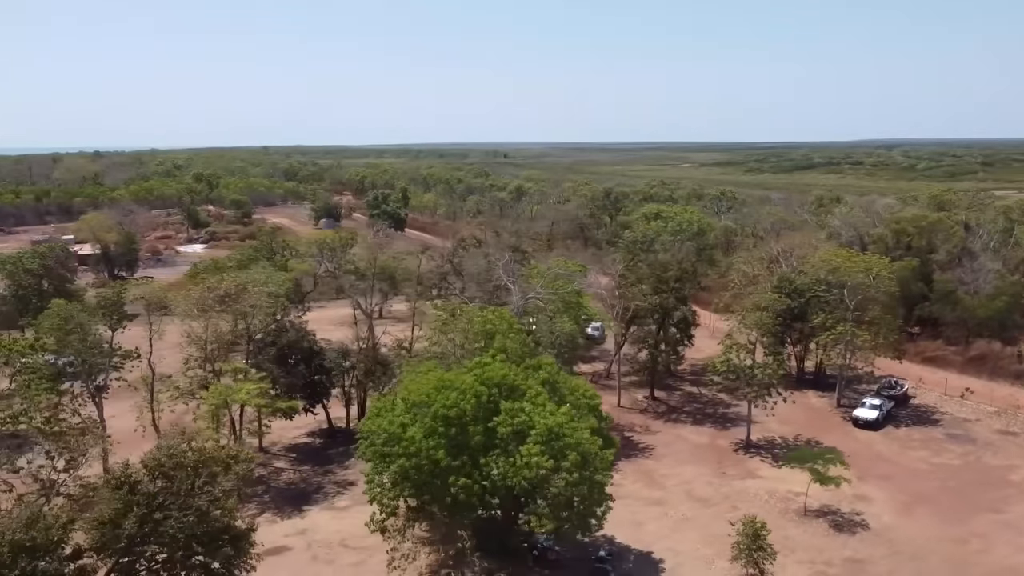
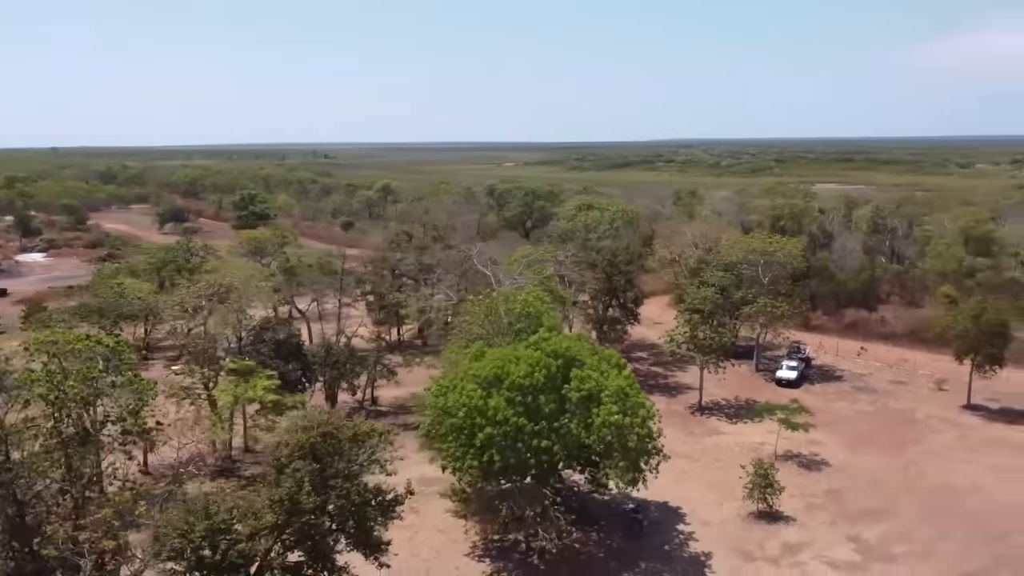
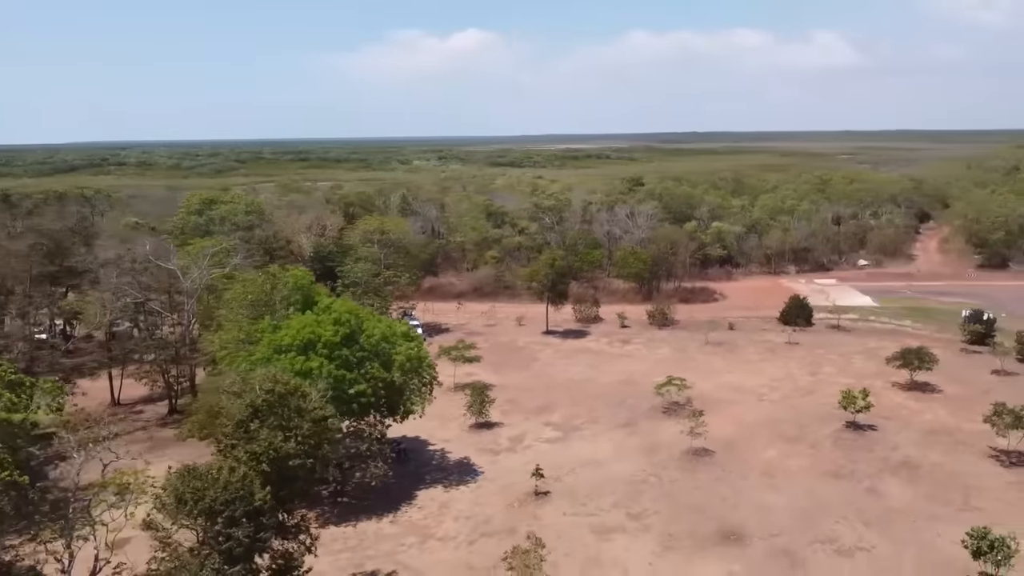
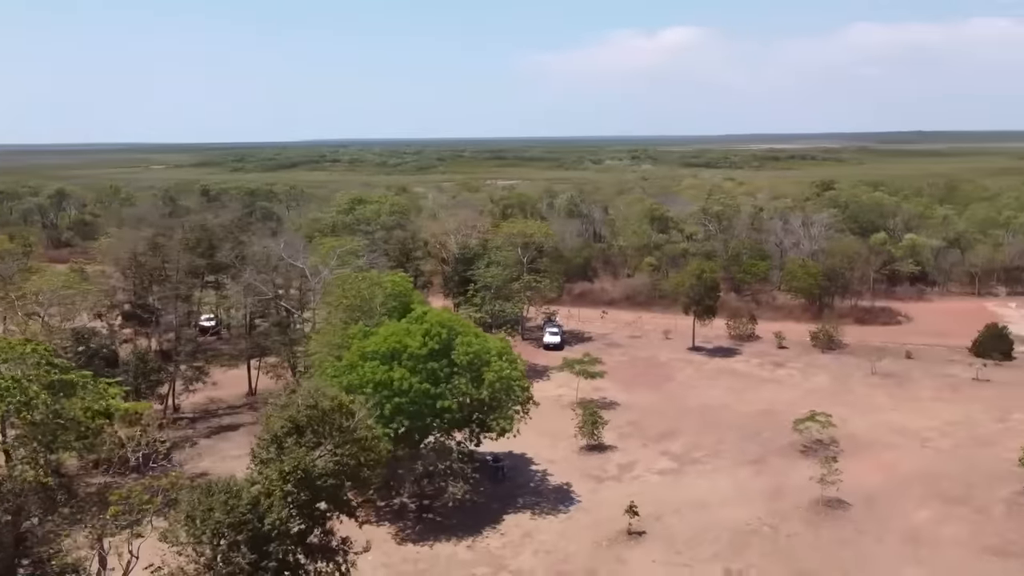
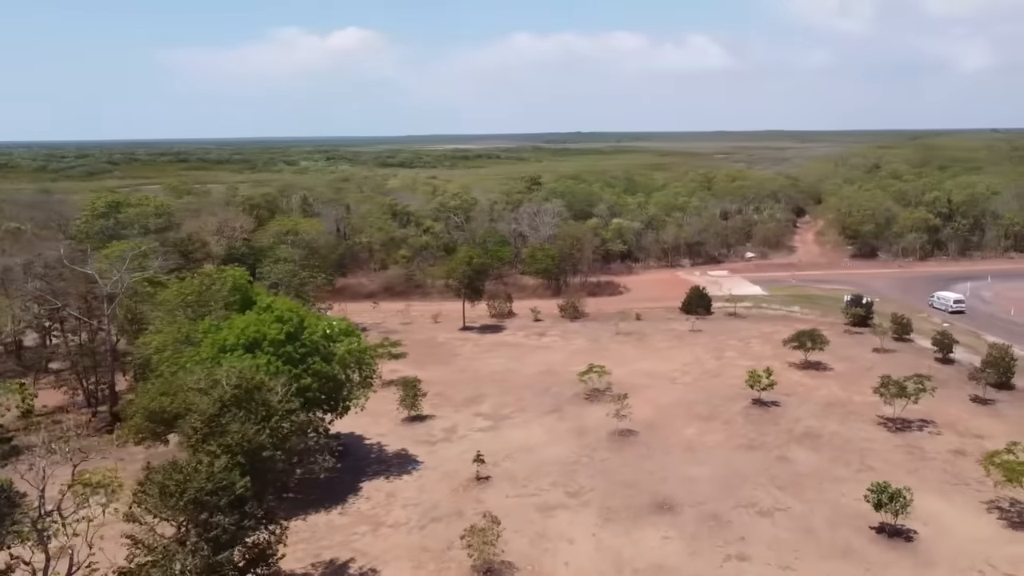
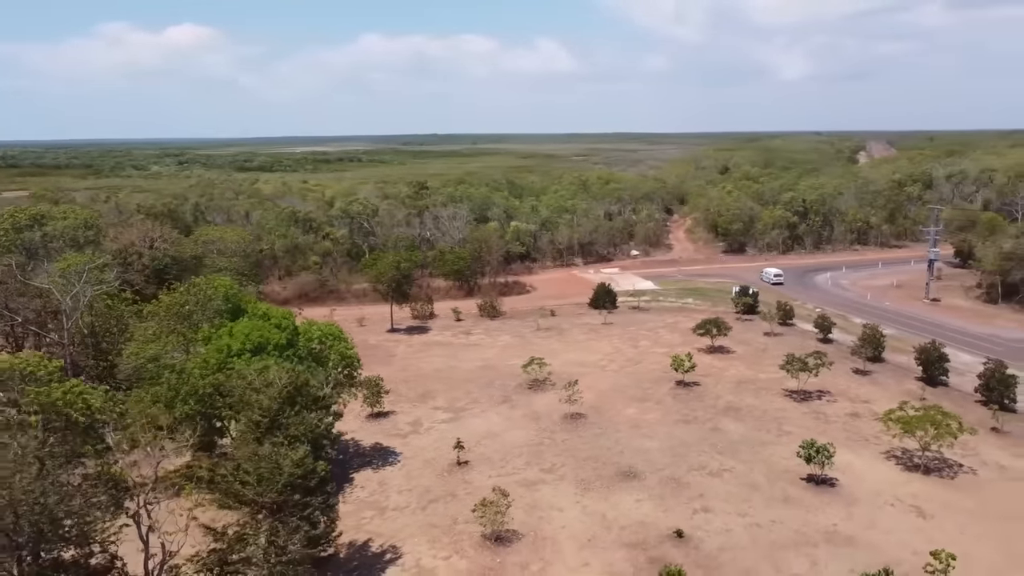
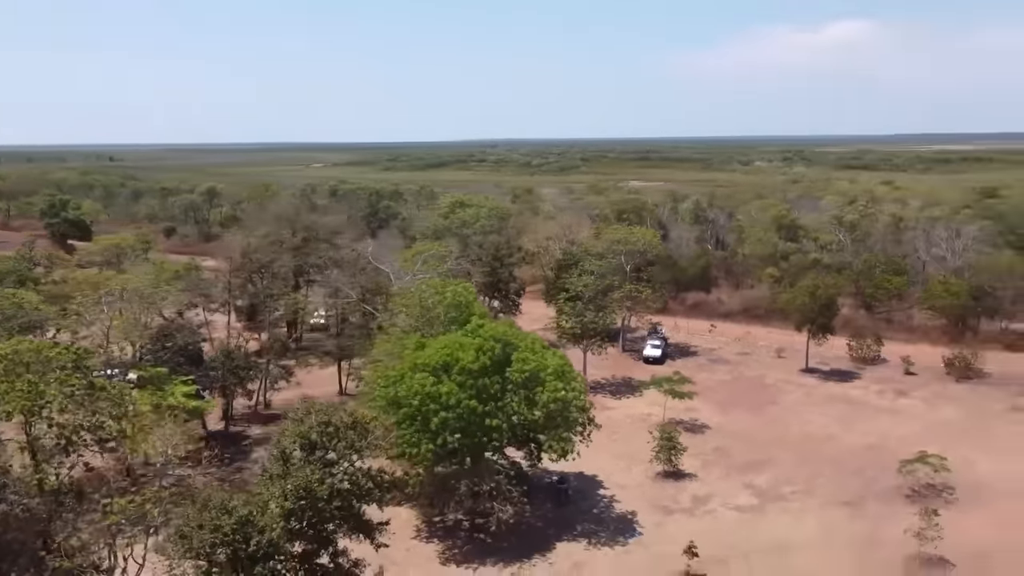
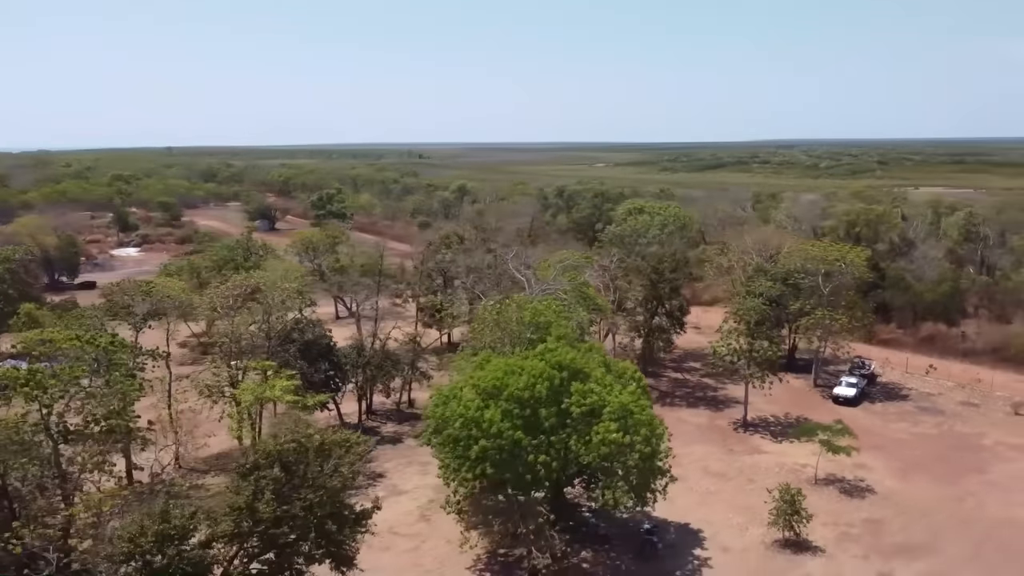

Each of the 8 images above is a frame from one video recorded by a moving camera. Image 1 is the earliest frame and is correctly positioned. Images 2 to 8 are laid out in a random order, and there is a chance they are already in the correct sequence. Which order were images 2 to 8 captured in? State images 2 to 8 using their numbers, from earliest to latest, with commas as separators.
8, 2, 7, 4, 3, 5, 6
